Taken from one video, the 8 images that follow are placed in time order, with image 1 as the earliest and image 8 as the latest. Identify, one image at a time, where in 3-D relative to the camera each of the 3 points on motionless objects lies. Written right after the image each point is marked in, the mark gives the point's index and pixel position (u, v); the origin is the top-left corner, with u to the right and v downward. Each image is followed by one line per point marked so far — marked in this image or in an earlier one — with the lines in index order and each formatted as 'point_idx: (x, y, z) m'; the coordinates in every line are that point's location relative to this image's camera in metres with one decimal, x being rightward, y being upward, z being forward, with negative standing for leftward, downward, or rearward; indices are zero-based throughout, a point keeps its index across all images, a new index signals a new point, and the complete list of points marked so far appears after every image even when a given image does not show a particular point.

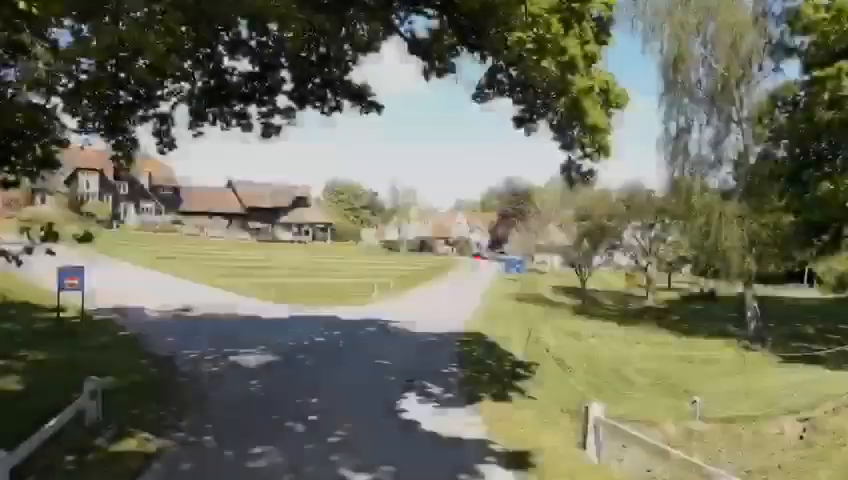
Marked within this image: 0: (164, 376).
0: (-4.1, -2.2, +12.0) m
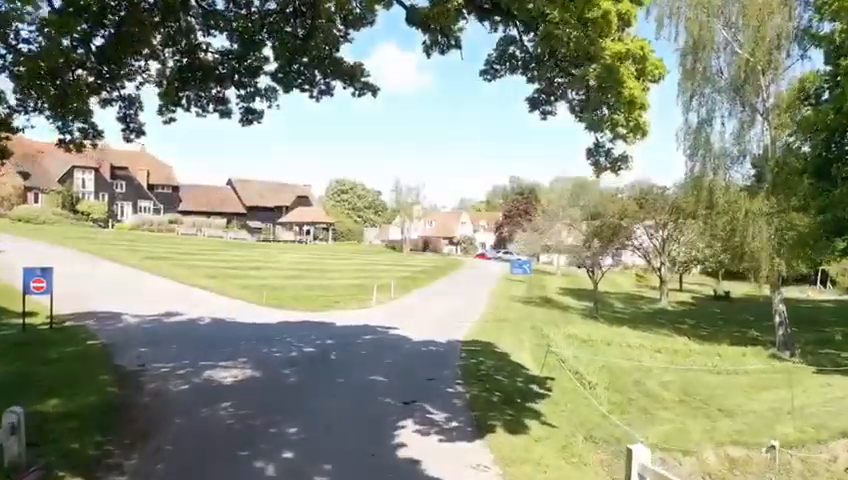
0: (-4.1, -2.2, +10.4) m
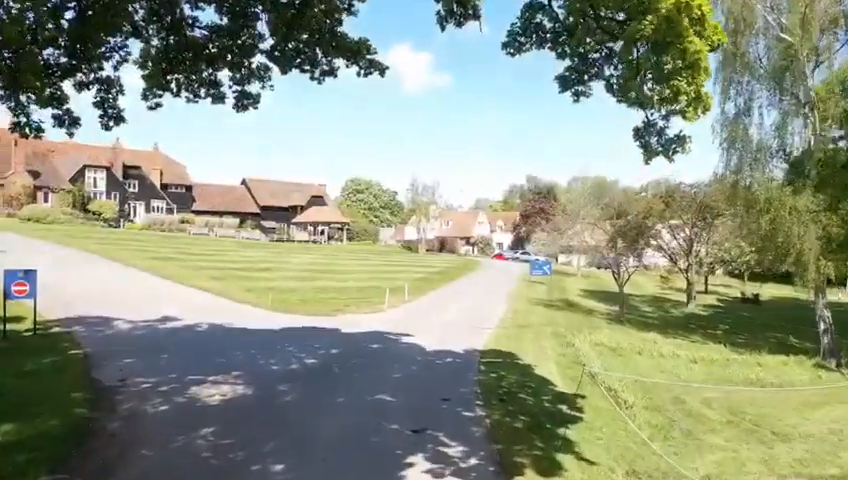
0: (-4.0, -2.1, +9.0) m
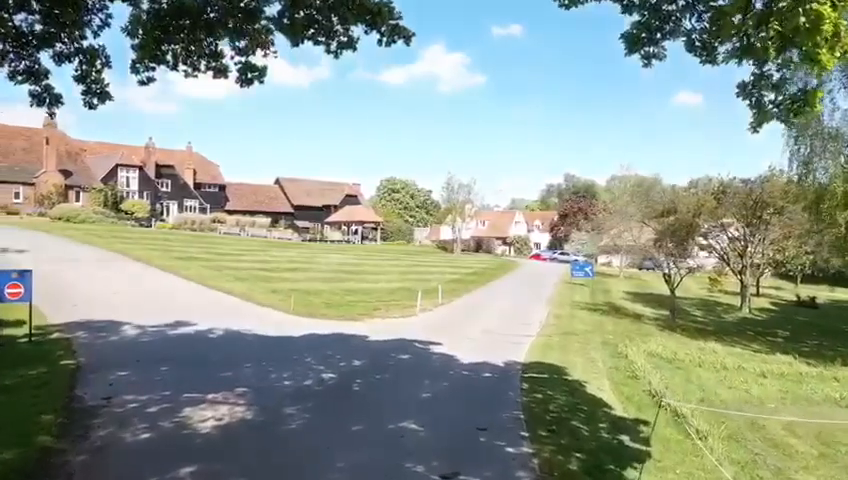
0: (-3.7, -2.1, +7.5) m
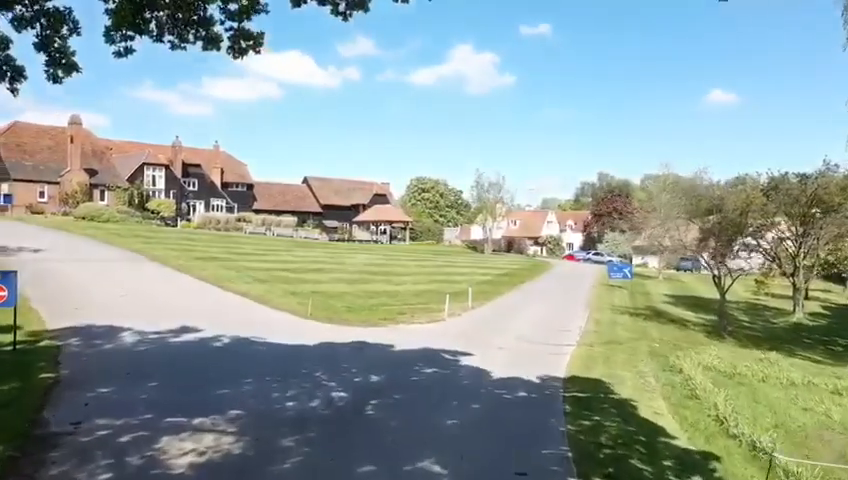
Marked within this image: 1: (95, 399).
0: (-3.5, -2.1, +6.0) m
1: (-4.1, -2.0, +9.4) m
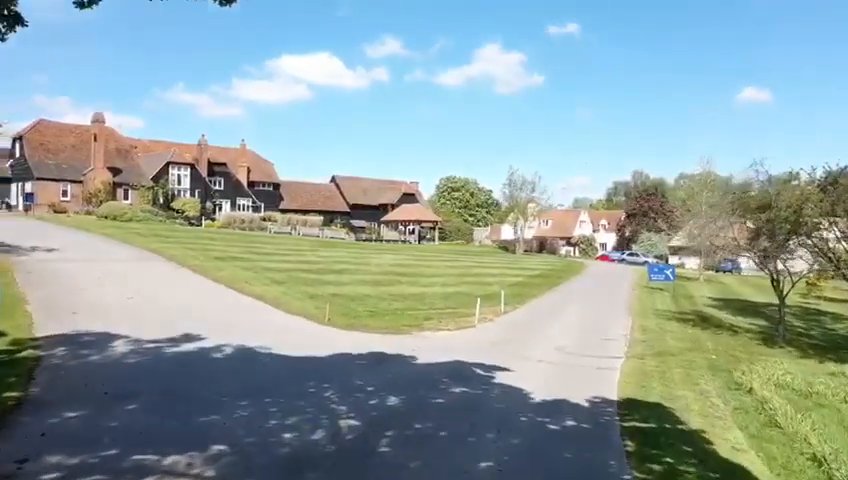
0: (-3.3, -2.0, +4.4) m
1: (-3.8, -2.0, +7.9) m
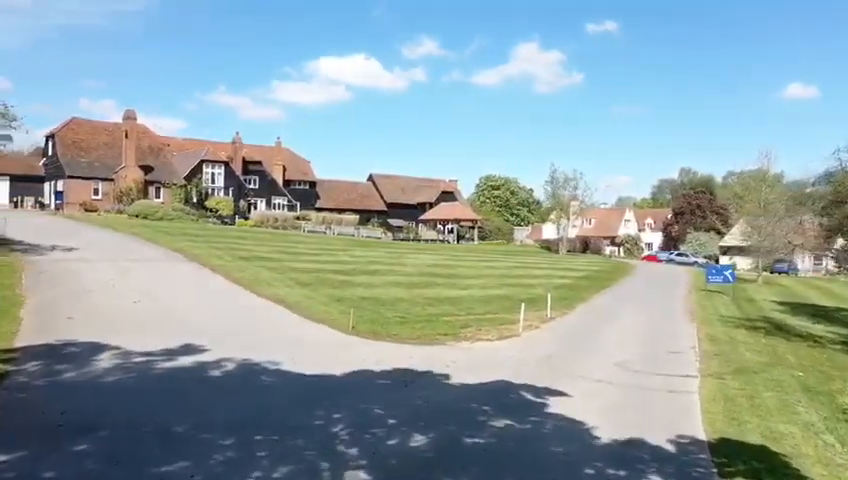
0: (-3.3, -2.0, +2.5) m
1: (-3.6, -1.9, +6.0) m
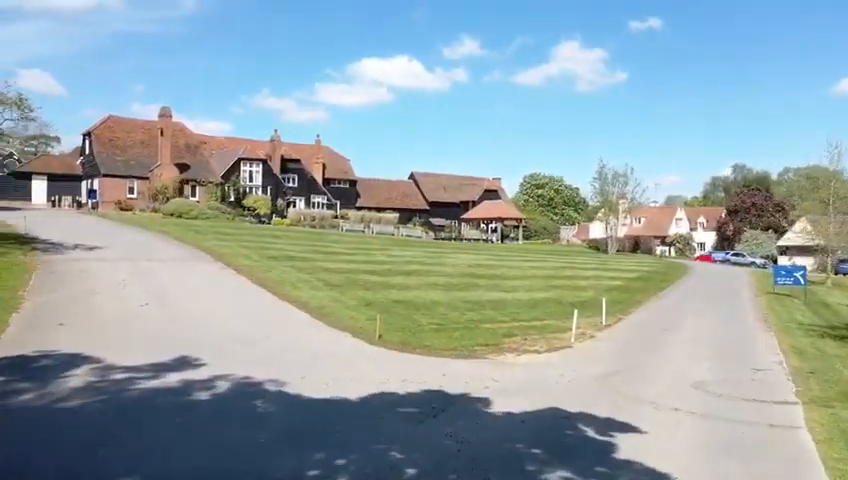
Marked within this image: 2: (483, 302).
0: (-3.3, -1.9, +0.7) m
1: (-3.4, -1.8, +4.2) m
2: (+1.6, -1.6, +20.0) m
